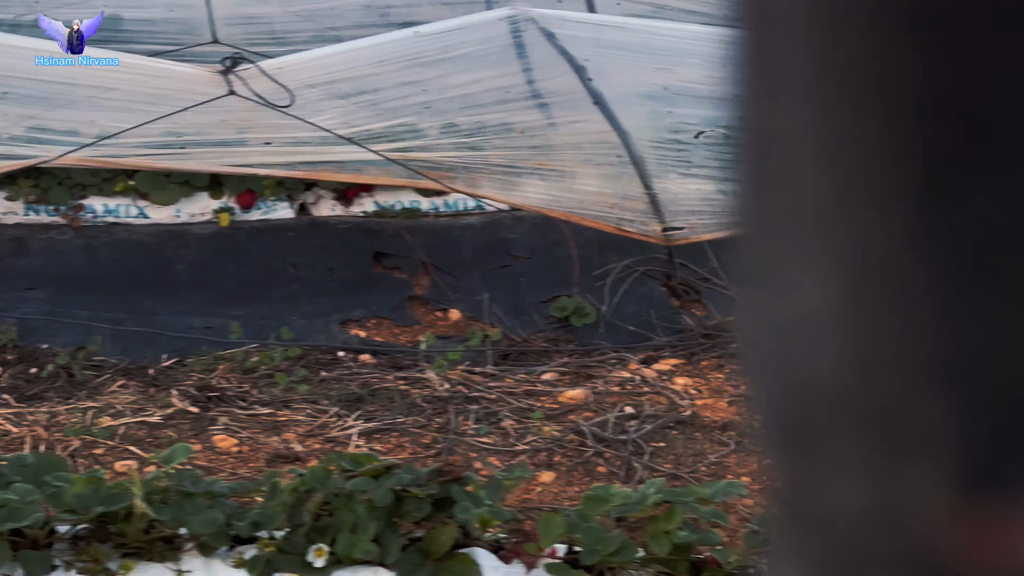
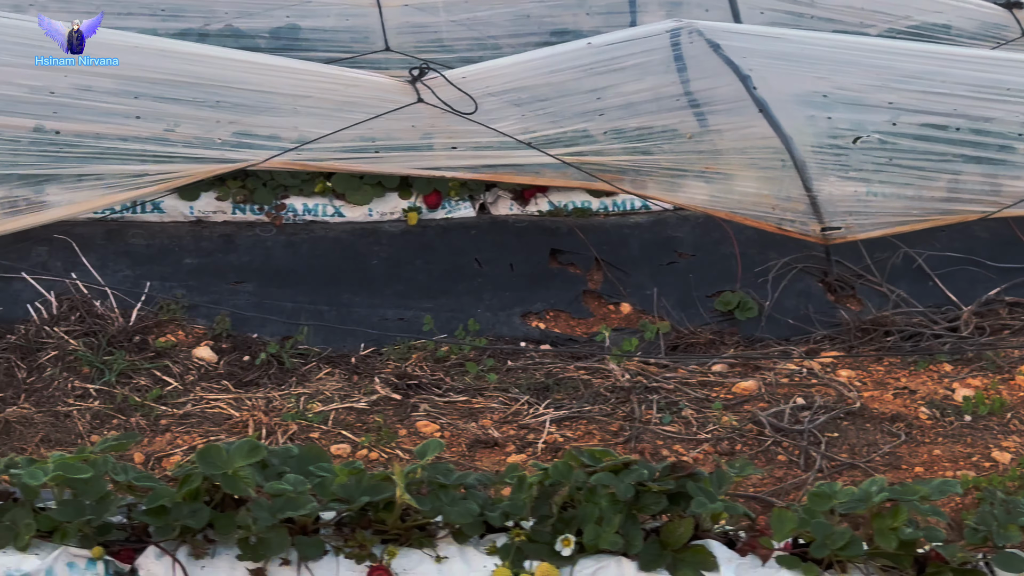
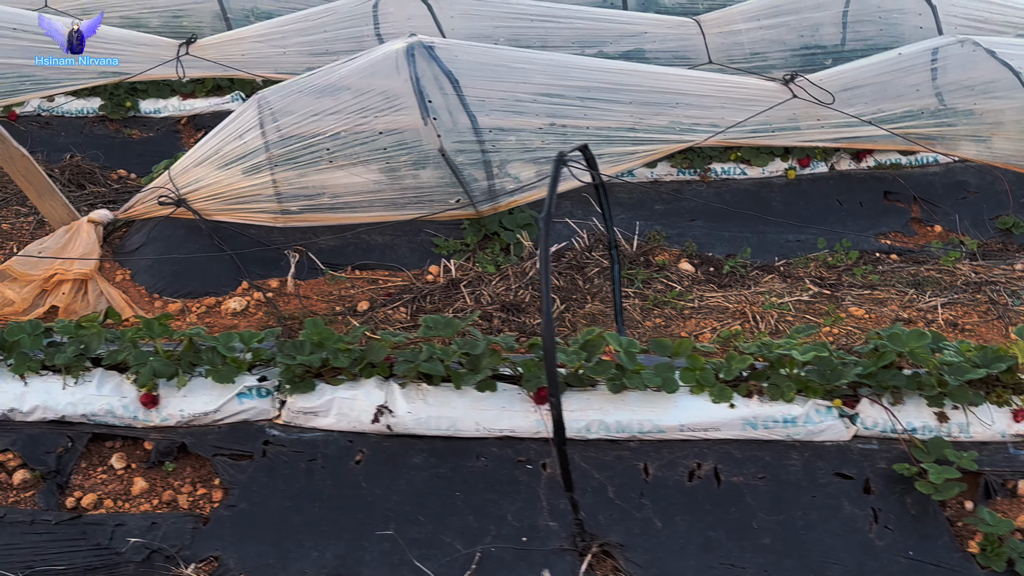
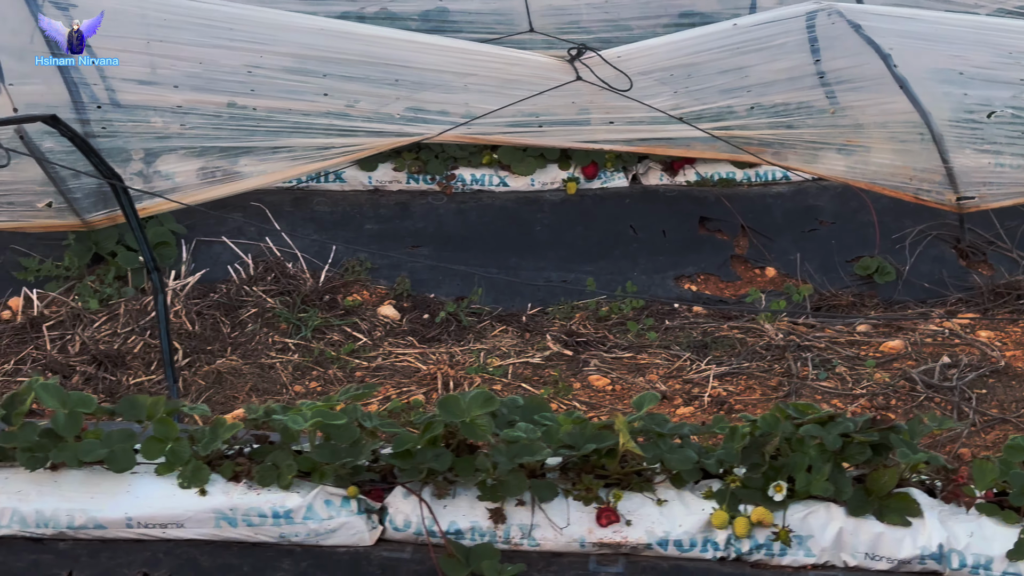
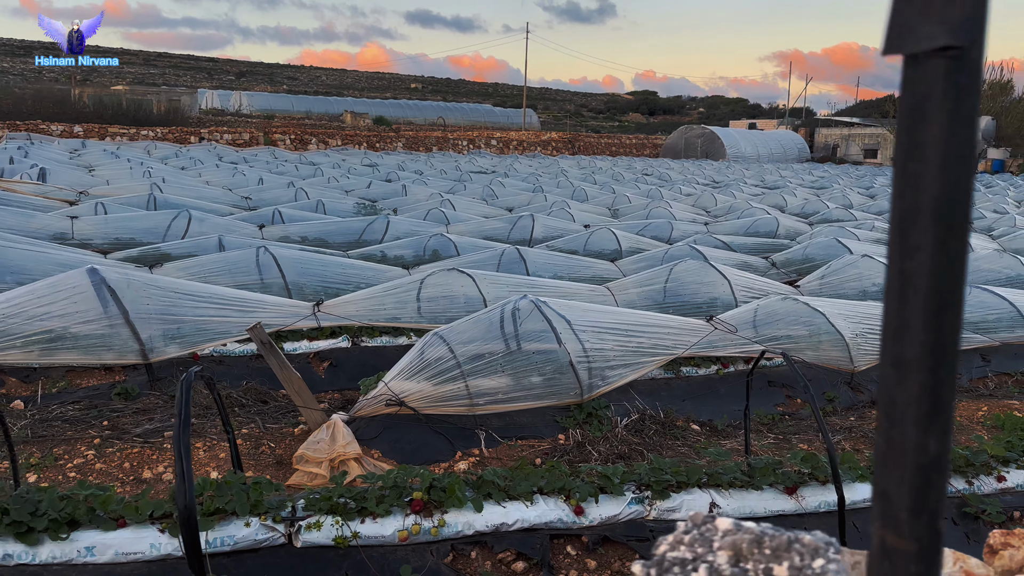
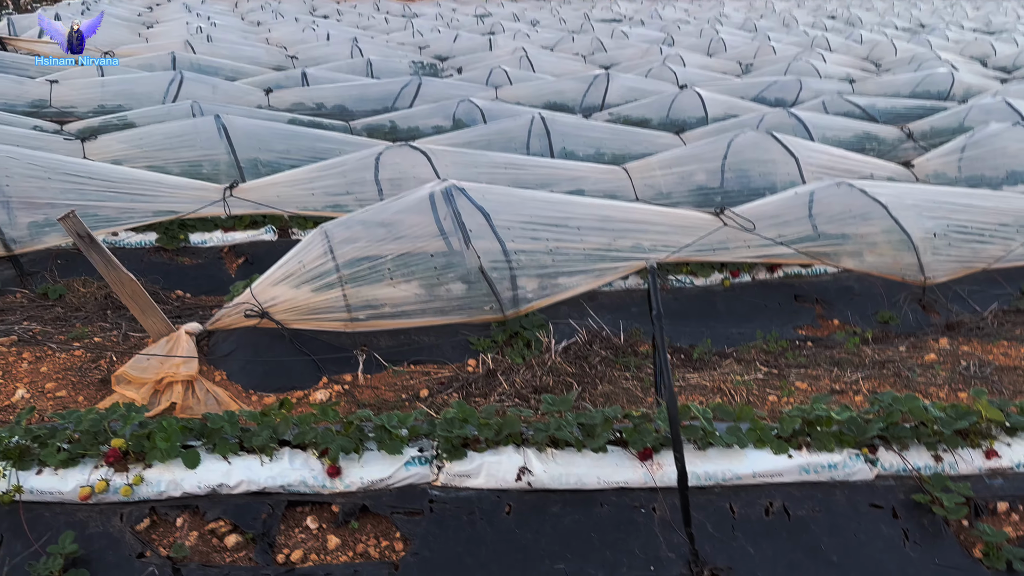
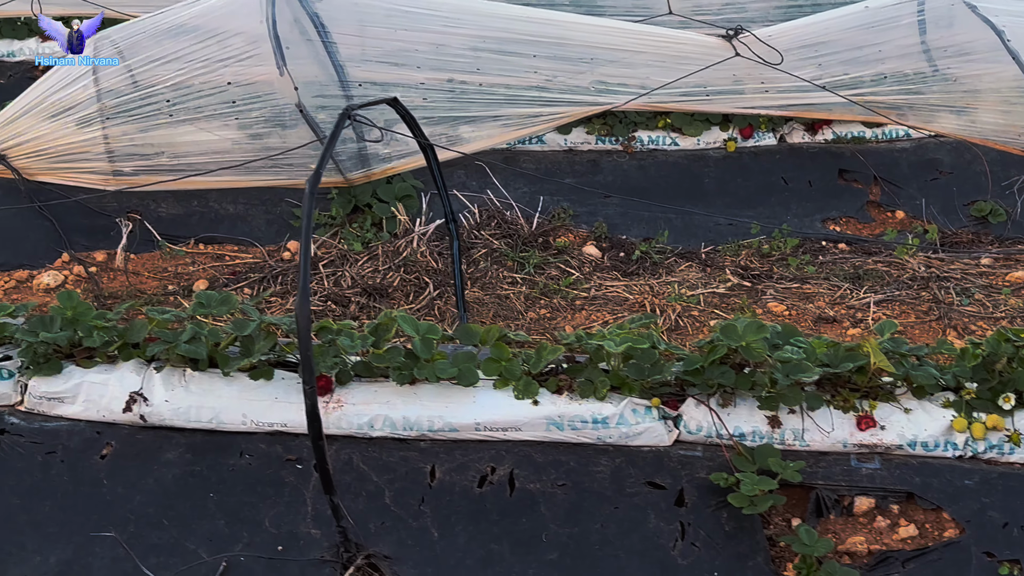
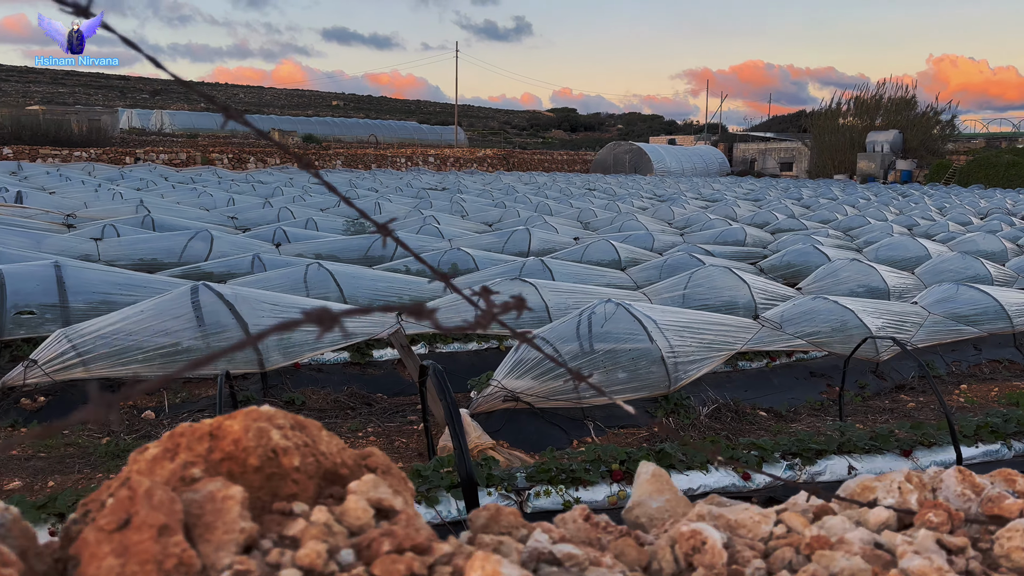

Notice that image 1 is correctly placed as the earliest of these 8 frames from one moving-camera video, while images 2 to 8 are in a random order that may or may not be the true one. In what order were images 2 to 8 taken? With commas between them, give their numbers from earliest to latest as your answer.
2, 4, 7, 3, 6, 5, 8
